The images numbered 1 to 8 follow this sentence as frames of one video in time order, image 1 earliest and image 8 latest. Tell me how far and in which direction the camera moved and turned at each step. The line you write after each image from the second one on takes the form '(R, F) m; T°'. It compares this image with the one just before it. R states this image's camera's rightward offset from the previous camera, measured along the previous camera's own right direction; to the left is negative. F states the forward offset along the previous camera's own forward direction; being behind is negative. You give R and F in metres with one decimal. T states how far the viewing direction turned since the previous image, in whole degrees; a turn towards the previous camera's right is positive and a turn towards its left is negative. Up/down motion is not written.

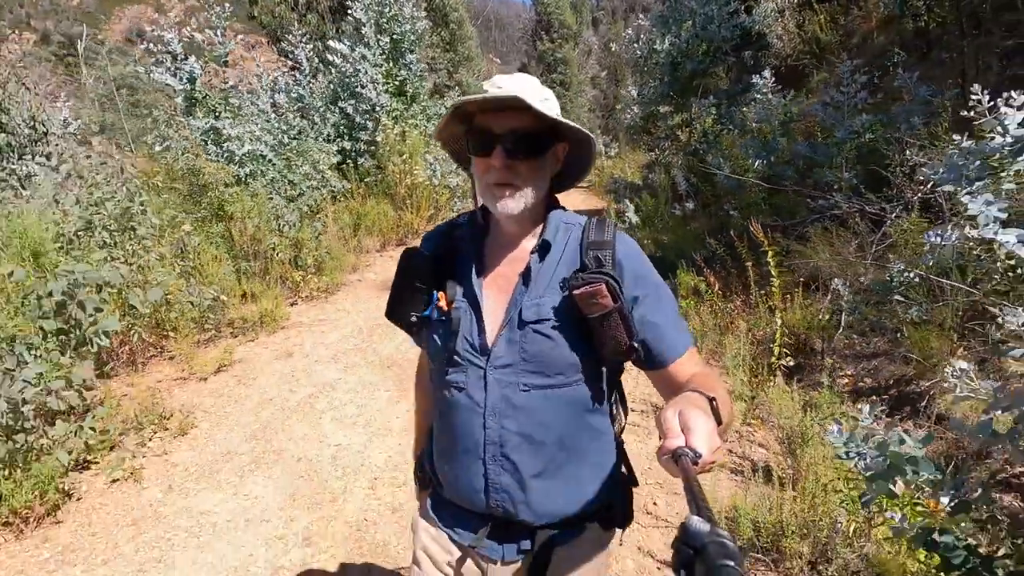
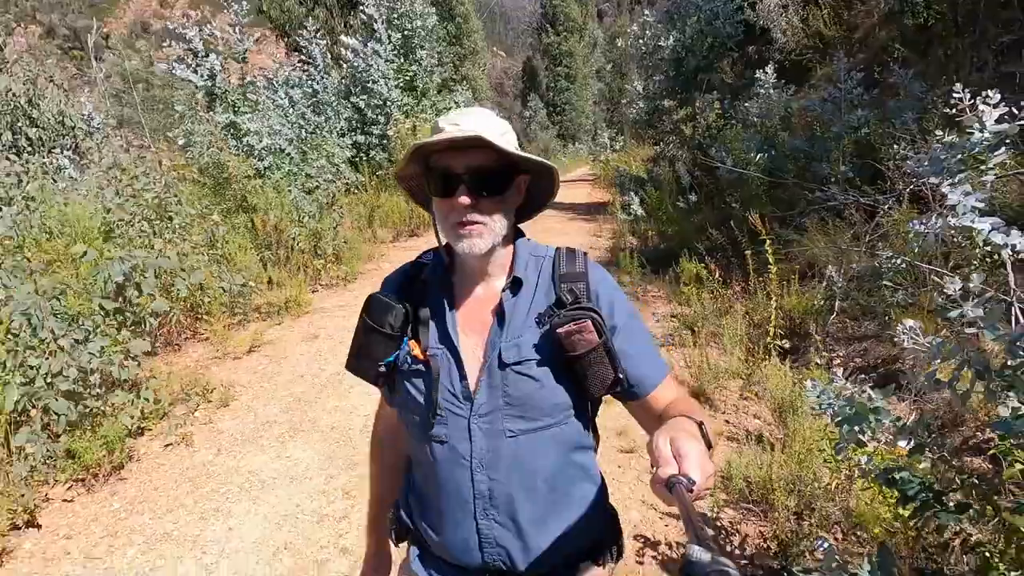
(-0.1, -0.3) m; 0°
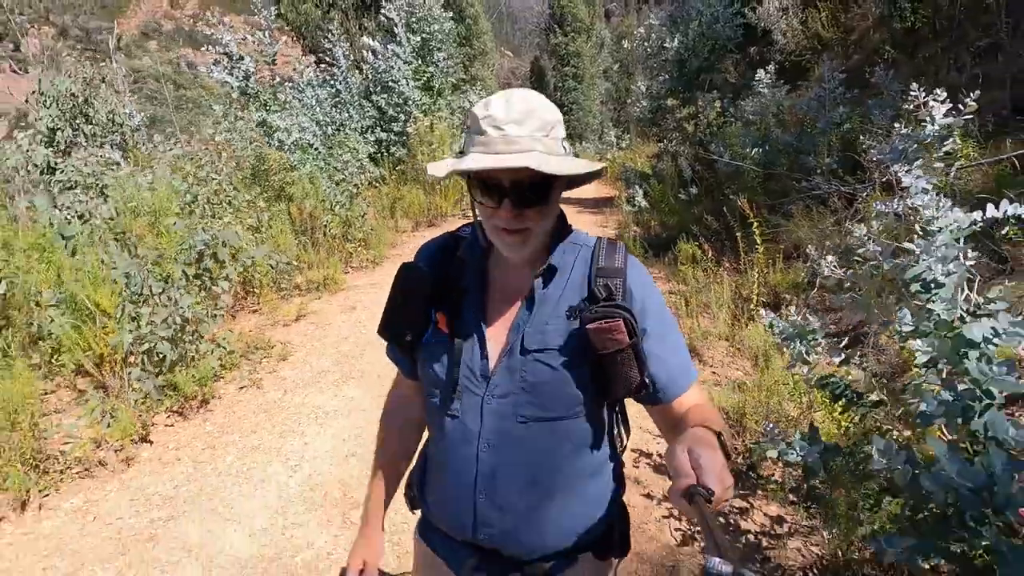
(-0.1, -0.7) m; -1°
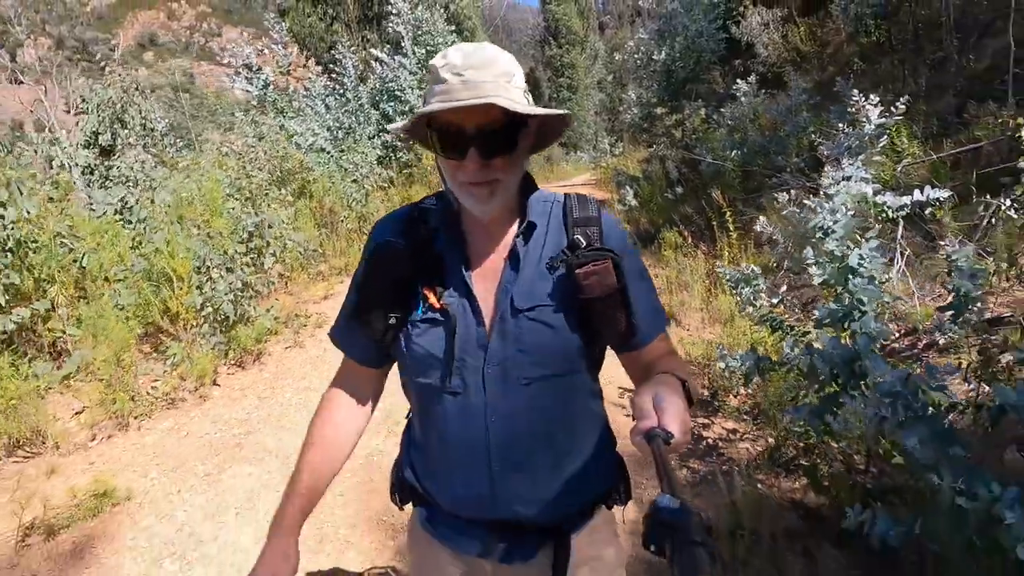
(-0.1, -0.8) m; 0°
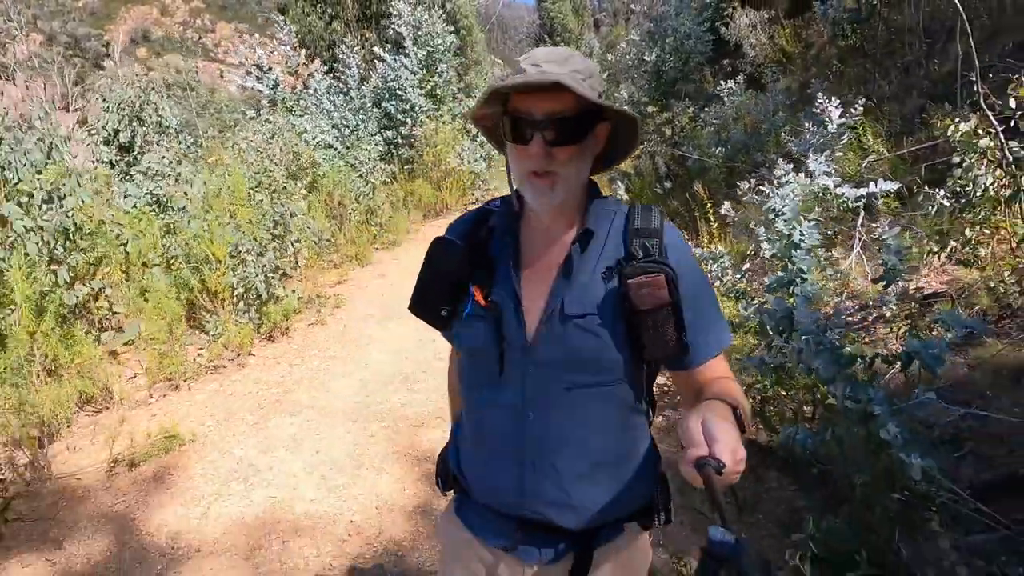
(0.0, -0.6) m; 0°
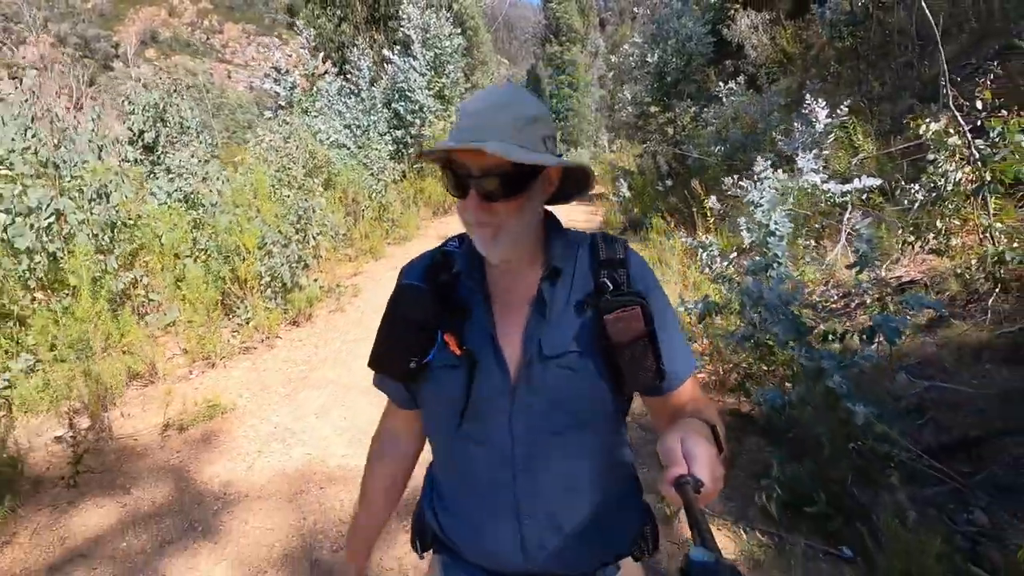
(0.0, -0.4) m; -1°
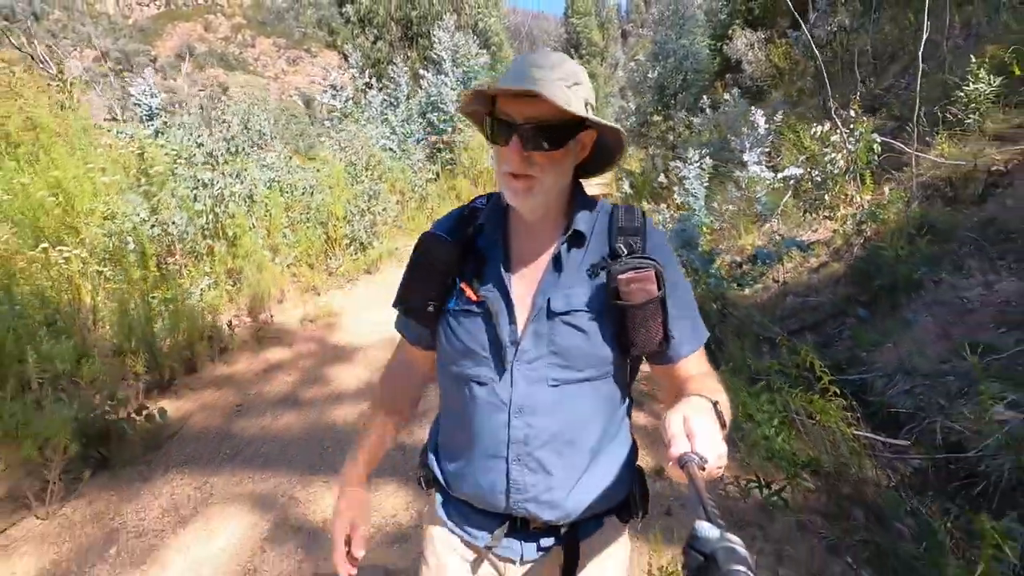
(+0.1, -2.1) m; -2°
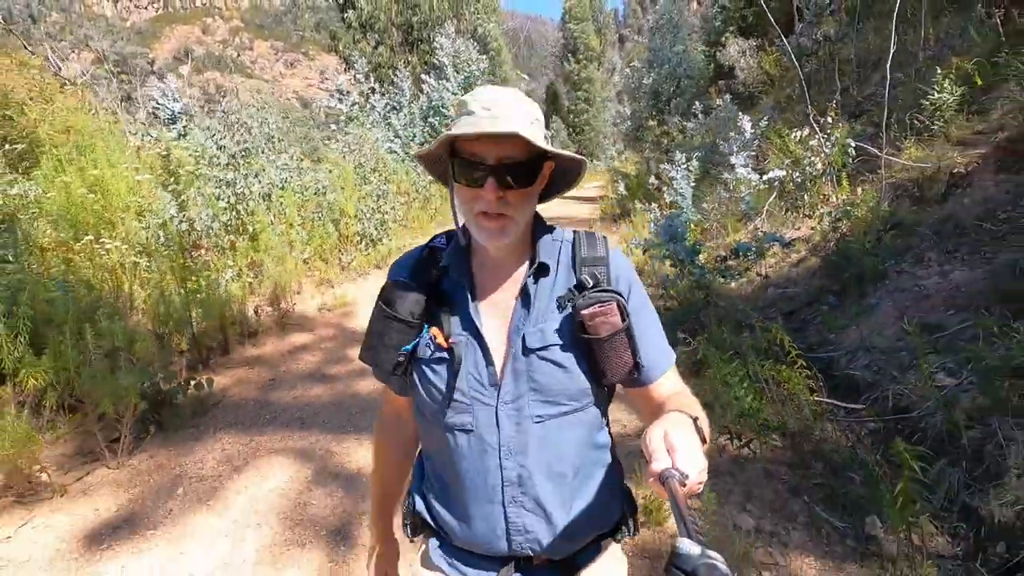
(-0.1, -0.5) m; 0°
